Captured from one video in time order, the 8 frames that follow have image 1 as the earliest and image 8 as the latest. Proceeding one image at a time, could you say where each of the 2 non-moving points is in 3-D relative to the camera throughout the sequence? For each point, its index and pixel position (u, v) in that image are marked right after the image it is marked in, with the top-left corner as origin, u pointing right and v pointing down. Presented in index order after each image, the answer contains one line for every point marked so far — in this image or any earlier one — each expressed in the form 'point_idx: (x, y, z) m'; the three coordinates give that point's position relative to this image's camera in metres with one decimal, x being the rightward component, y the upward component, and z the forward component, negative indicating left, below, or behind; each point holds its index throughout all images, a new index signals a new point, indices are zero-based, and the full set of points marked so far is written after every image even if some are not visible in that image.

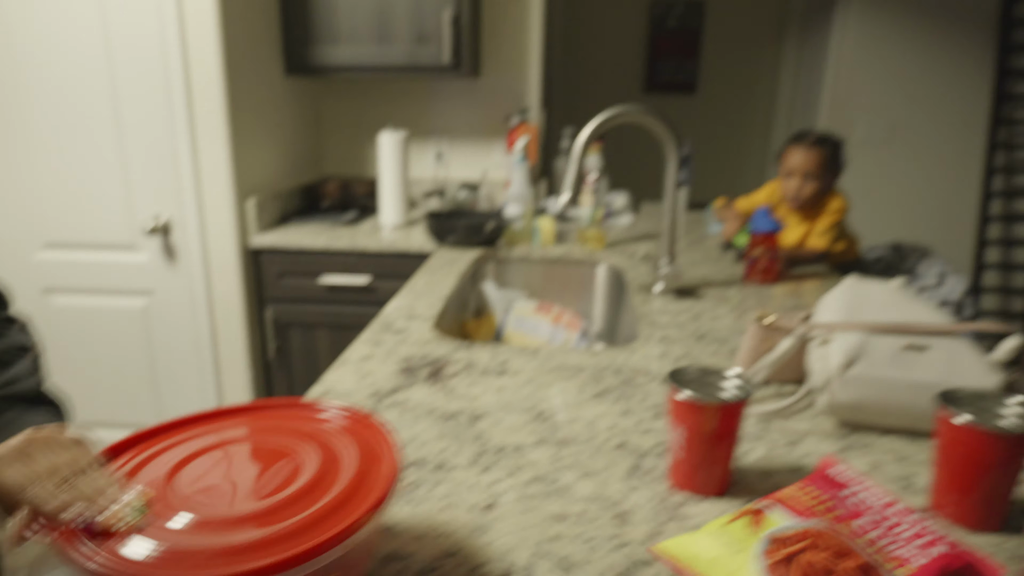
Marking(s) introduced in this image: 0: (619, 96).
0: (+0.7, +1.3, +4.2) m
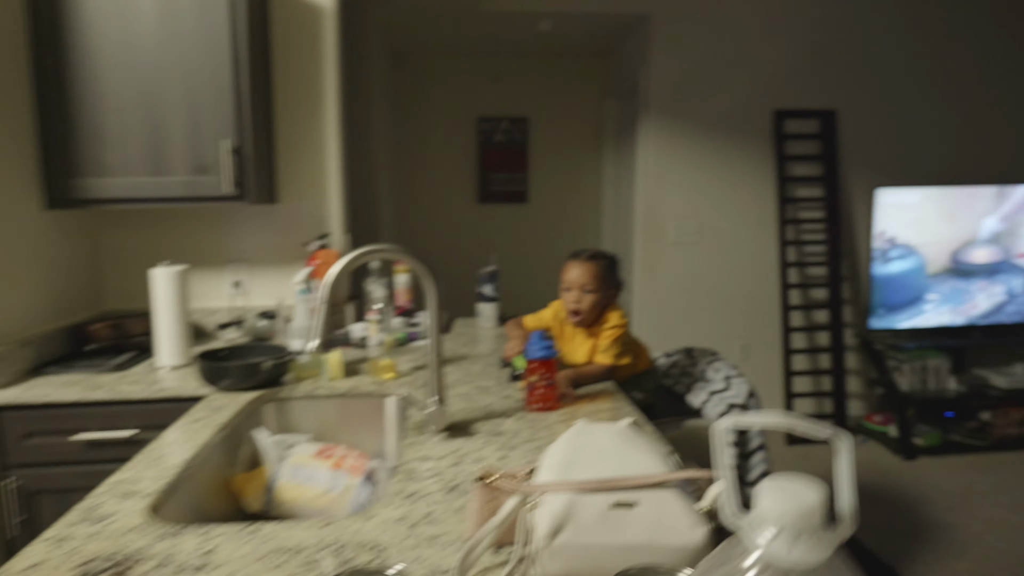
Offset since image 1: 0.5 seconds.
0: (-0.4, +0.6, +4.3) m
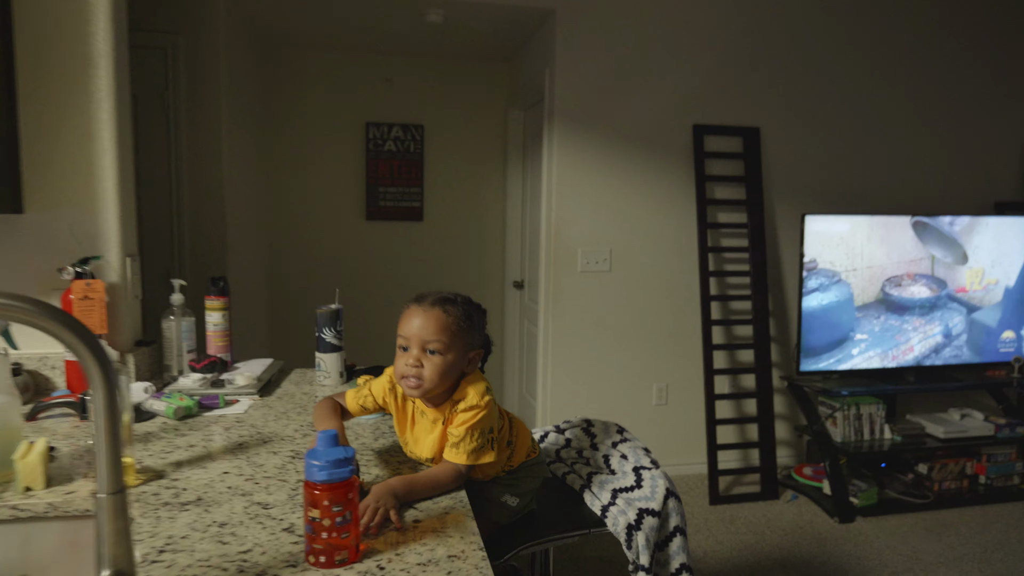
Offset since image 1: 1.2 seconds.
0: (-1.0, +0.4, +3.7) m
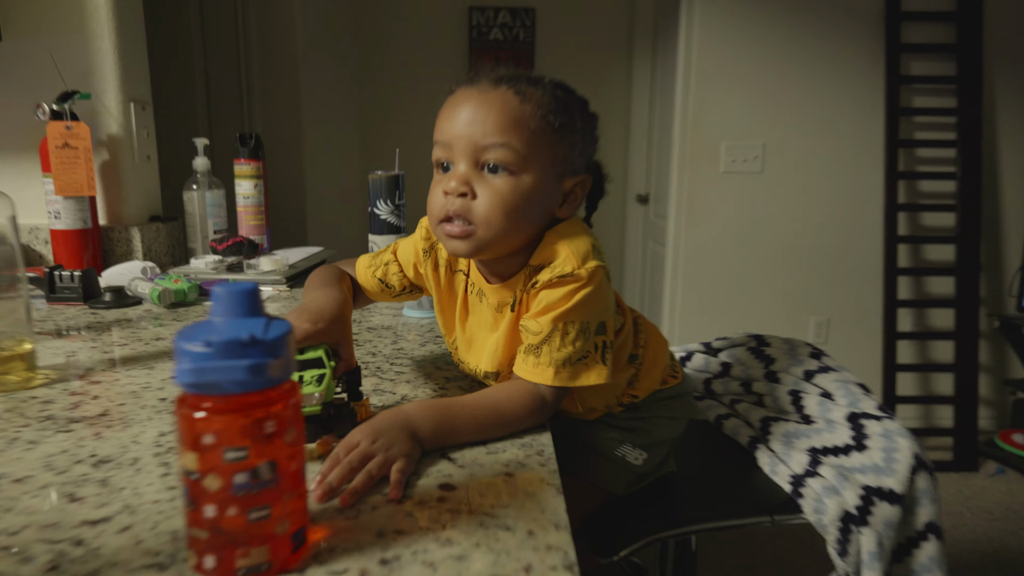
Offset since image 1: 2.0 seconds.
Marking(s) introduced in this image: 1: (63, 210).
0: (-0.4, +0.9, +3.3) m
1: (-0.8, +0.1, +1.1) m
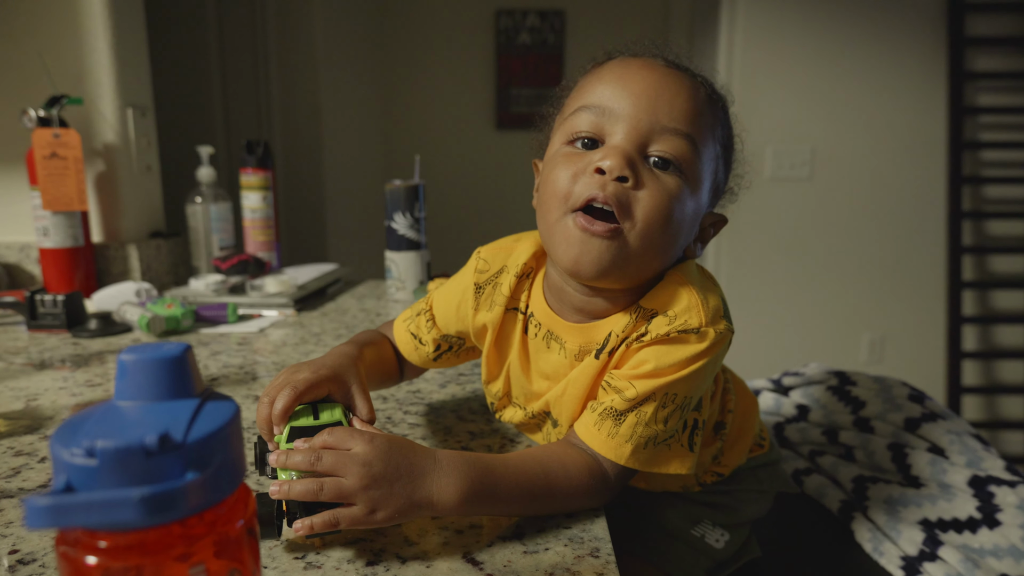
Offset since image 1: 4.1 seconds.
0: (-0.2, +0.8, +3.2) m
1: (-0.8, +0.1, +1.0) m
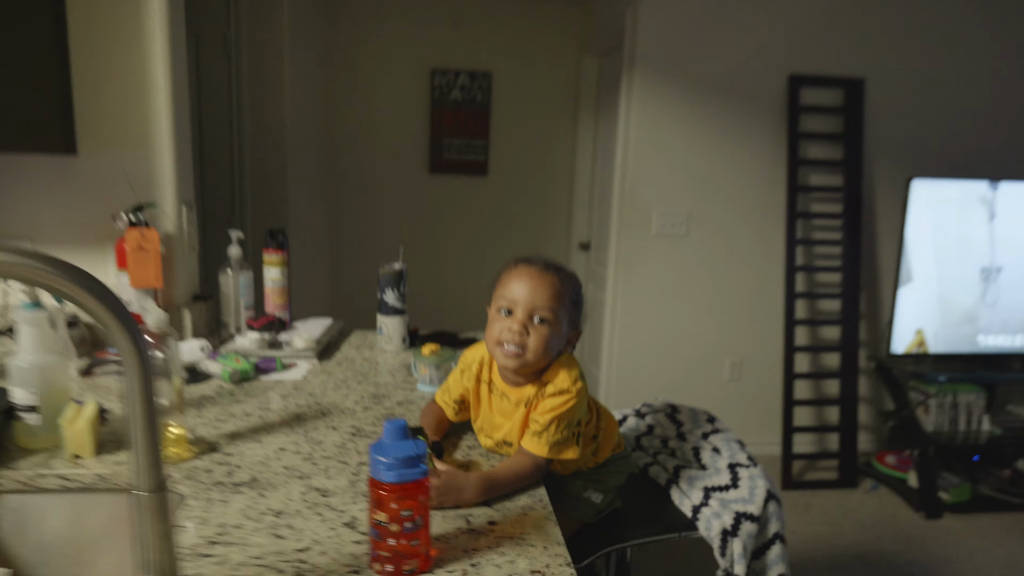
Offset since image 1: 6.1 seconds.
0: (-0.6, +0.6, +3.6) m
1: (-0.8, 0.0, +1.4) m
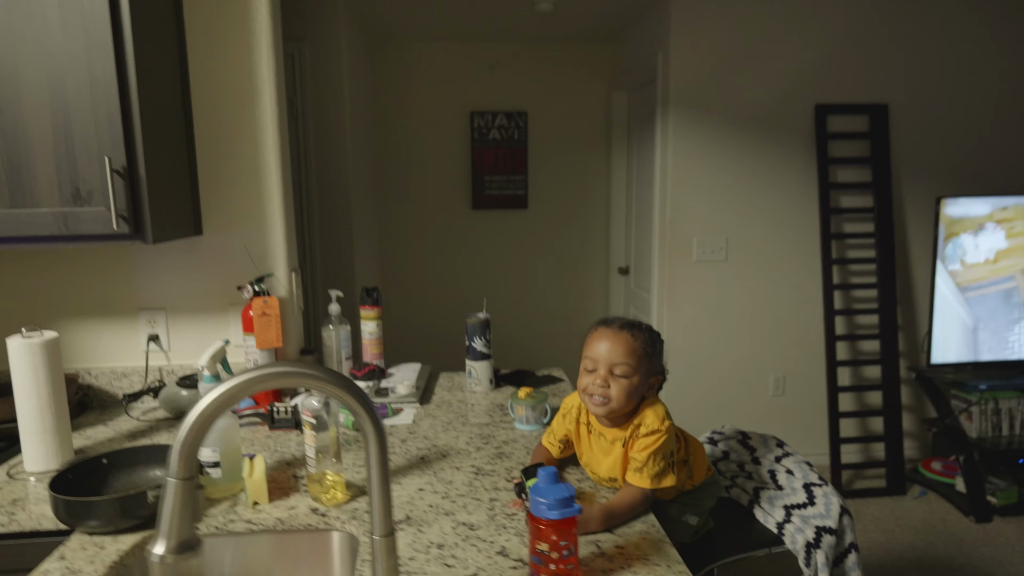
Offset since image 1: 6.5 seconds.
0: (-0.4, +0.4, +3.8) m
1: (-0.6, -0.2, +1.6) m
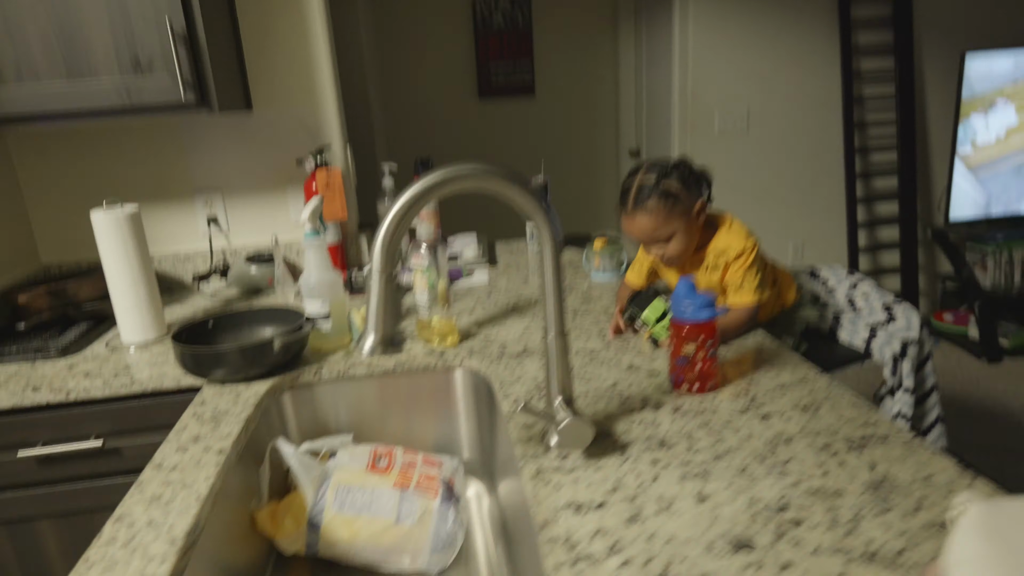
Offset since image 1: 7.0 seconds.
0: (-0.3, +1.1, +3.7) m
1: (-0.5, +0.1, +1.6) m
